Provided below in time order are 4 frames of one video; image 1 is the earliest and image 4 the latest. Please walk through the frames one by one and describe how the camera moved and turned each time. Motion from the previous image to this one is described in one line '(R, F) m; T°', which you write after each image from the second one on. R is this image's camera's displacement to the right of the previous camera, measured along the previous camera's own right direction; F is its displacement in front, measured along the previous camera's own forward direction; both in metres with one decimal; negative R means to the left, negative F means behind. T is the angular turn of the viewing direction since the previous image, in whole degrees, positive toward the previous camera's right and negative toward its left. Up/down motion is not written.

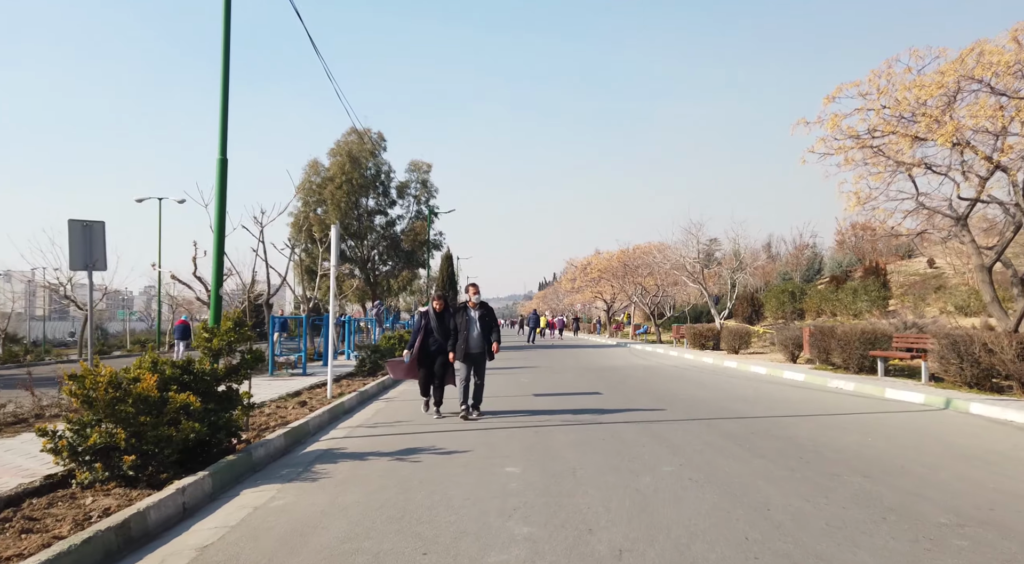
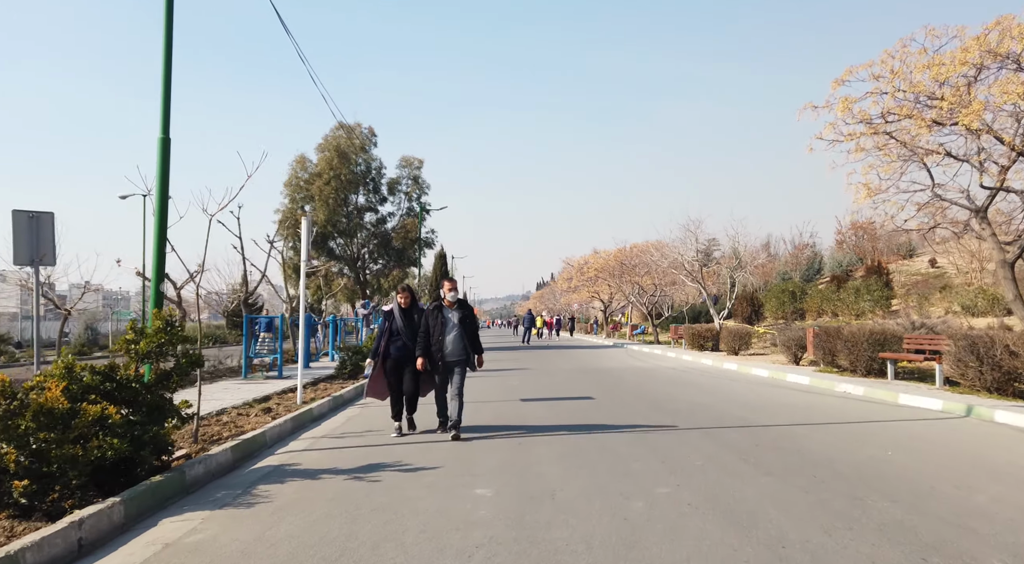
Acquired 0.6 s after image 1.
(+0.2, +1.1) m; 0°
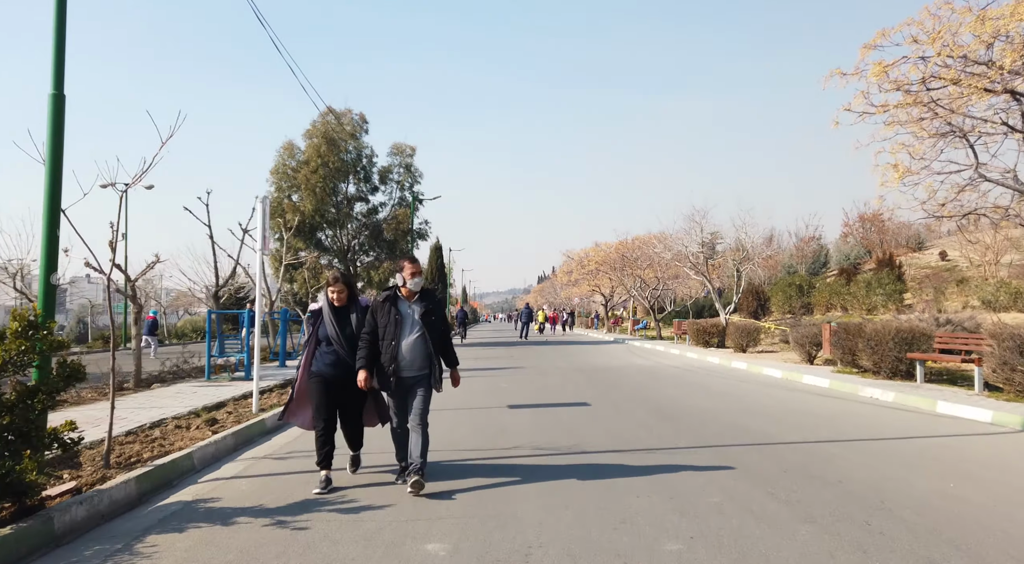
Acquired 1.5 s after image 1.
(+0.2, +1.6) m; 0°
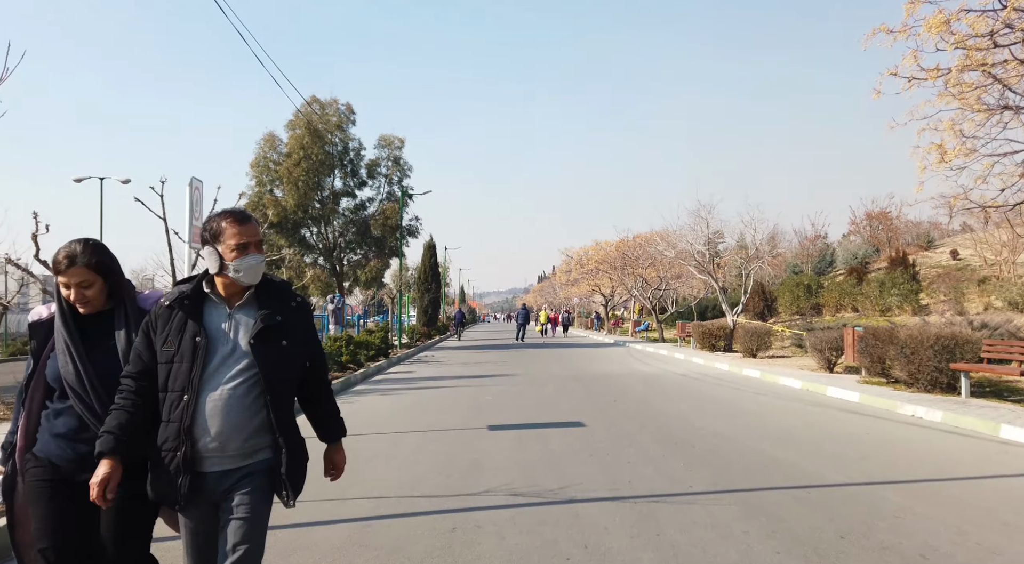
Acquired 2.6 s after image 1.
(+0.2, +2.0) m; 0°
